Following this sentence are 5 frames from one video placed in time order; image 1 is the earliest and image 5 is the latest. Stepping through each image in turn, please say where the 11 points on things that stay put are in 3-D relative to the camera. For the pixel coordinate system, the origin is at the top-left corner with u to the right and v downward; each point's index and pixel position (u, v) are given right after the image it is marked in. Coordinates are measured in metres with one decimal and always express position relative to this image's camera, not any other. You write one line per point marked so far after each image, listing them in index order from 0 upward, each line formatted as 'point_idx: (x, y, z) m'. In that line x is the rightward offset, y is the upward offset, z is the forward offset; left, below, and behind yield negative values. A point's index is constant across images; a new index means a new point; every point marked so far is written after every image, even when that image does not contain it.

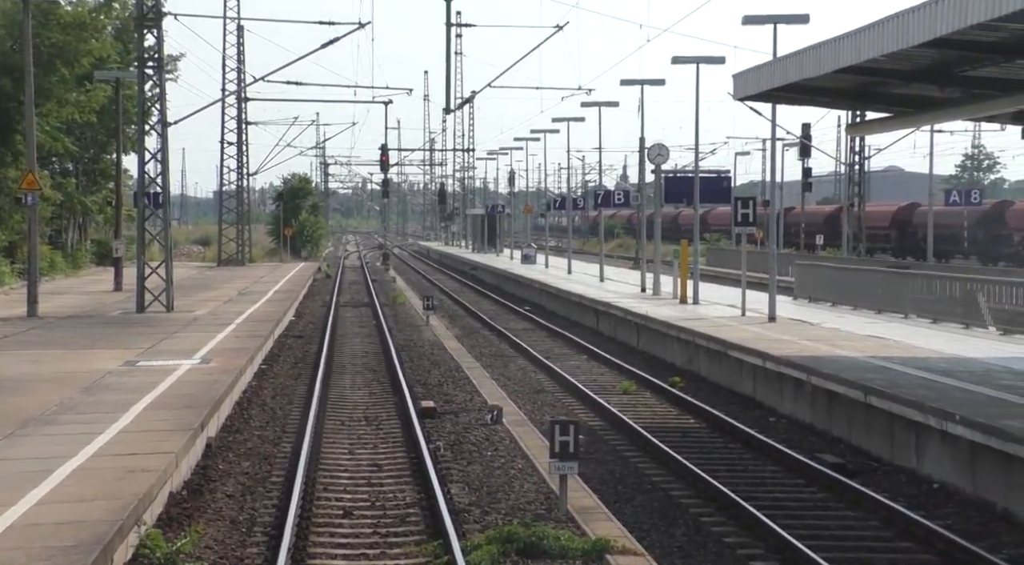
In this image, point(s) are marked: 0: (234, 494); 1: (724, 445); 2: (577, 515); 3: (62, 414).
0: (-2.9, -2.2, +13.3) m
1: (+2.8, -2.1, +16.5) m
2: (+0.7, -2.3, +12.4) m
3: (-4.9, -1.4, +13.9) m
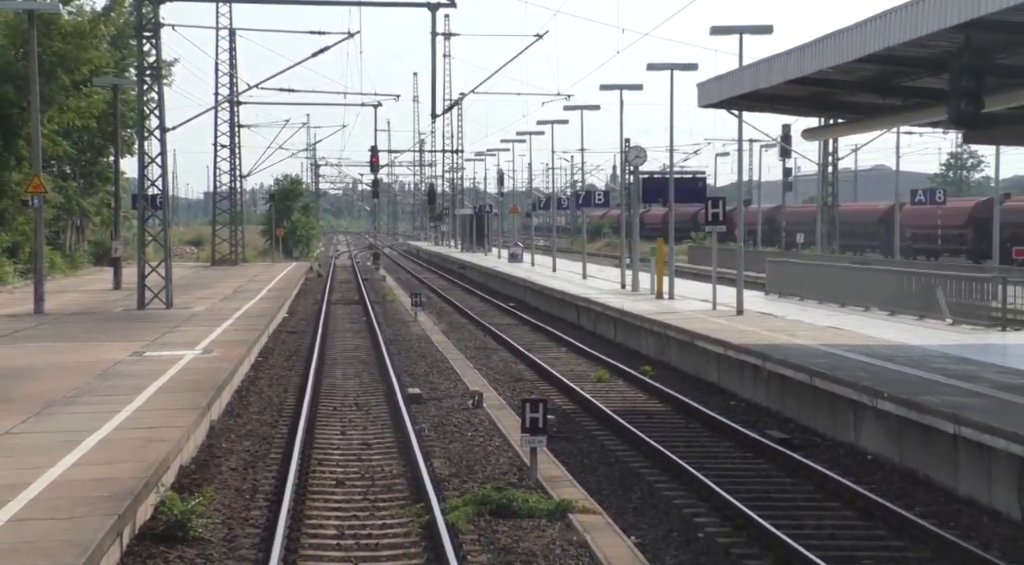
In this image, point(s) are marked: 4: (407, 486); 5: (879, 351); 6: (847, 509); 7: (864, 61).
0: (-3.2, -2.2, +14.8) m
1: (+2.5, -2.0, +18.0) m
2: (+0.4, -2.2, +13.9) m
3: (-5.2, -1.4, +15.3) m
4: (-1.2, -2.3, +14.2) m
5: (+5.5, -1.0, +18.9) m
6: (+3.3, -2.3, +12.6) m
7: (+4.5, +2.9, +16.3) m
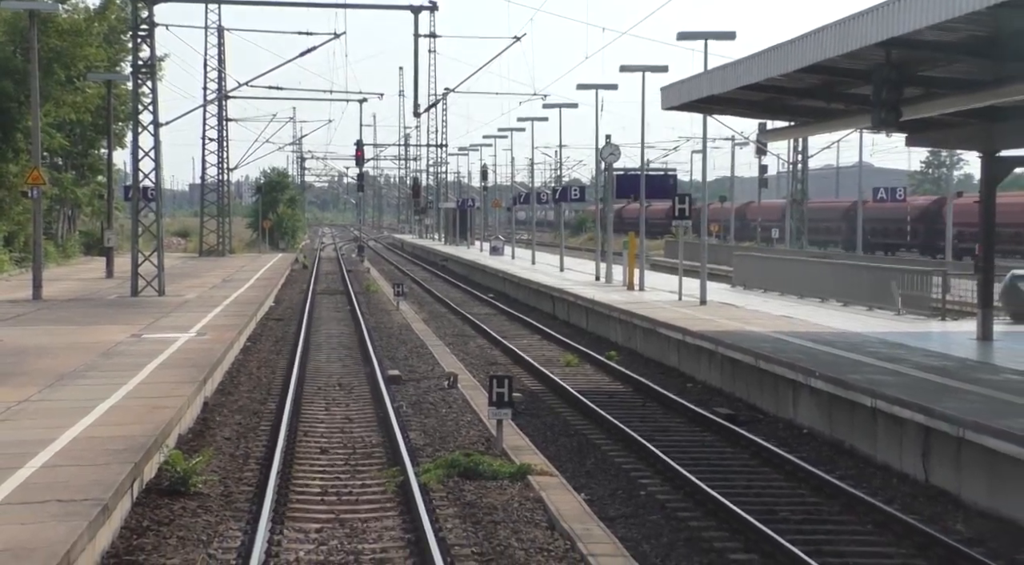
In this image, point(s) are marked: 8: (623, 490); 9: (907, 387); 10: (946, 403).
0: (-3.6, -2.0, +16.3) m
1: (+2.0, -1.9, +19.6) m
2: (0.0, -2.0, +15.4) m
3: (-5.6, -1.2, +16.8) m
4: (-1.6, -2.1, +15.7) m
5: (+5.0, -0.9, +20.5) m
6: (+3.0, -2.1, +14.2) m
7: (+4.1, +3.0, +17.8) m
8: (+1.2, -2.2, +13.3) m
9: (+4.6, -1.2, +14.5) m
10: (+4.6, -1.3, +13.5) m
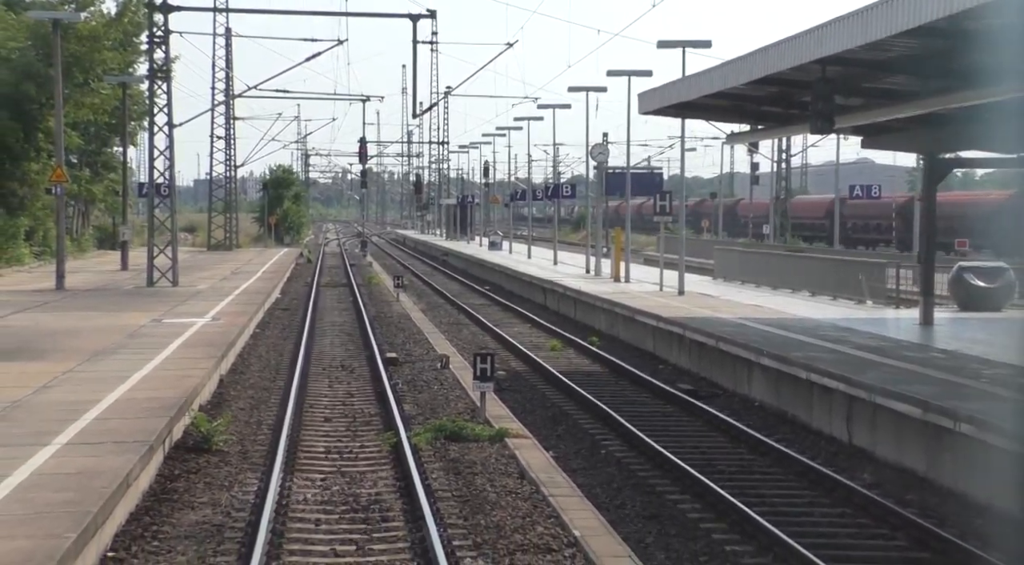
0: (-3.9, -1.8, +18.4) m
1: (+1.8, -1.7, +21.6) m
2: (-0.3, -1.9, +17.5) m
3: (-5.9, -1.0, +18.9) m
4: (-1.8, -2.0, +17.8) m
5: (+4.8, -0.7, +22.5) m
6: (+2.7, -2.0, +16.2) m
7: (+3.9, +3.2, +19.9) m
8: (+0.9, -2.0, +15.4) m
9: (+4.3, -1.1, +16.6) m
10: (+4.3, -1.1, +15.5) m
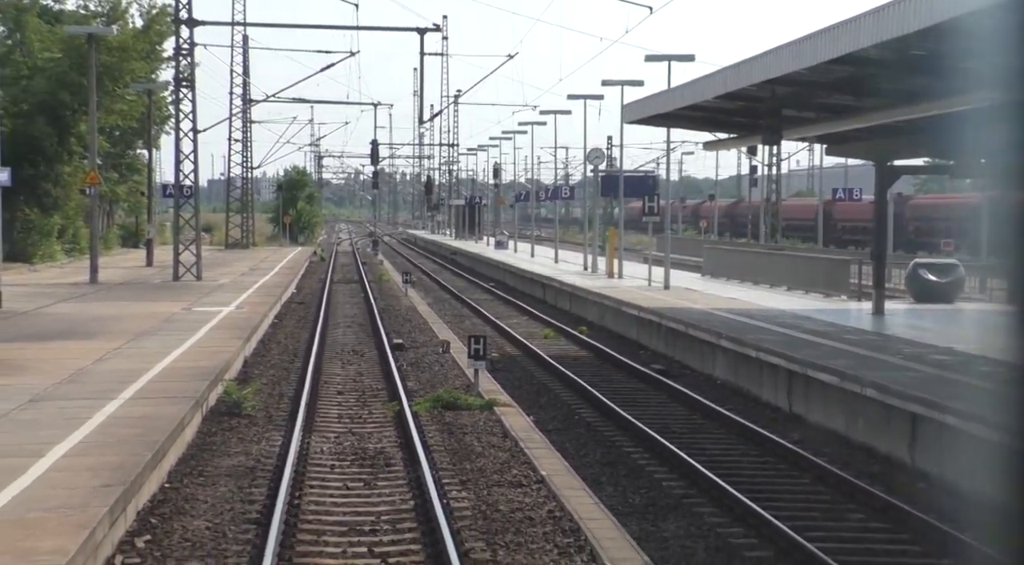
0: (-4.0, -1.7, +20.9) m
1: (+1.7, -1.6, +24.1) m
2: (-0.4, -1.7, +20.0) m
3: (-6.0, -0.8, +21.4) m
4: (-2.0, -1.8, +20.3) m
5: (+4.7, -0.6, +25.0) m
6: (+2.5, -1.8, +18.7) m
7: (+3.8, +3.3, +22.3) m
8: (+0.7, -1.9, +17.9) m
9: (+4.1, -0.9, +19.1) m
10: (+4.2, -1.0, +18.0) m
